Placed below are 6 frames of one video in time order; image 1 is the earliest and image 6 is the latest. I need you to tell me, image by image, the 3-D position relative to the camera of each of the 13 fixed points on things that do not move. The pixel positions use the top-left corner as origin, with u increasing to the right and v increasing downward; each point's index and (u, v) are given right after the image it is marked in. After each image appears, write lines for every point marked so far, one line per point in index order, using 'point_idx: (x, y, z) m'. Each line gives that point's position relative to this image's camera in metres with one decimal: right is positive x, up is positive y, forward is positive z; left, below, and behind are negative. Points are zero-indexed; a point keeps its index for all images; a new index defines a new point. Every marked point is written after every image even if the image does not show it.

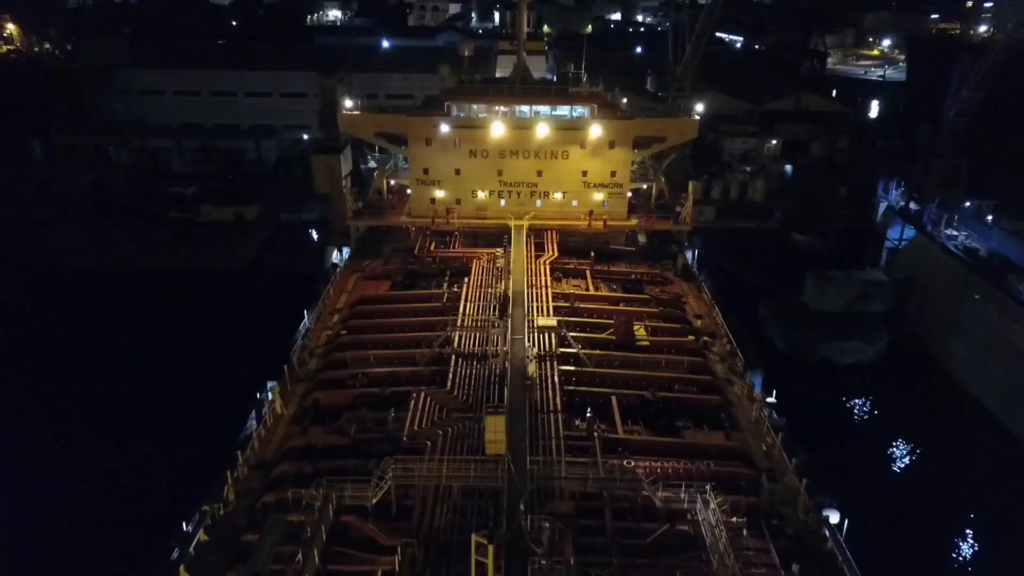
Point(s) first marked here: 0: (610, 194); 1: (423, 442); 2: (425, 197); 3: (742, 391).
0: (+1.4, +1.4, +9.8) m
1: (-0.7, -1.3, +5.8) m
2: (-1.3, +1.3, +10.0) m
3: (+2.3, -1.1, +7.0) m
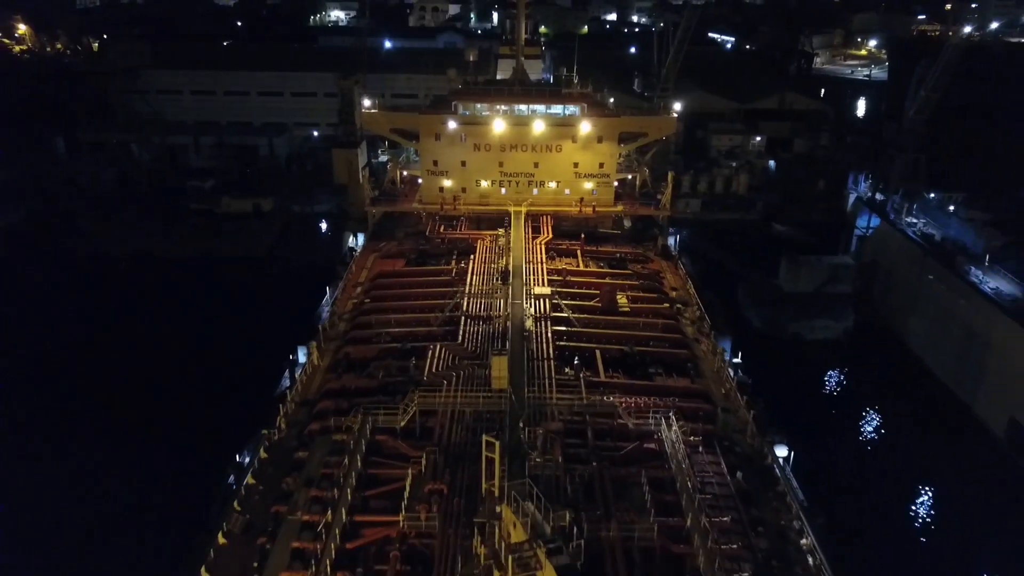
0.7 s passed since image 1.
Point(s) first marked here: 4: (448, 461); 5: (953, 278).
0: (+1.4, +1.7, +11.1) m
1: (-0.7, -0.9, +7.1) m
2: (-1.3, +1.7, +11.2) m
3: (+2.3, -0.7, +8.3) m
4: (-0.6, -1.5, +6.0) m
5: (+8.1, +0.2, +12.7) m
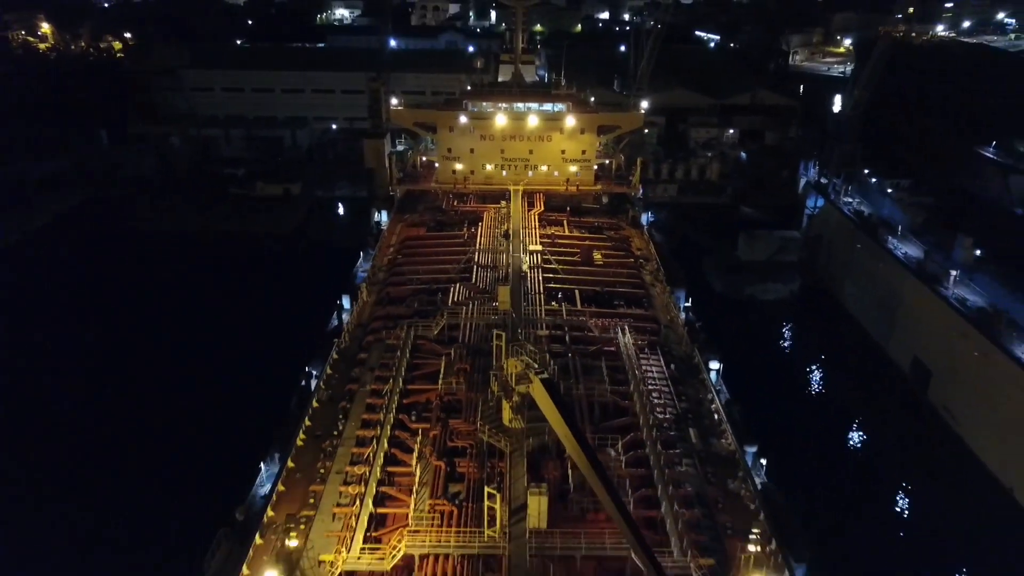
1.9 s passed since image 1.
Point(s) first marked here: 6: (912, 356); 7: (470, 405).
0: (+1.4, +2.4, +13.7) m
1: (-0.7, -0.3, +9.7) m
2: (-1.3, +2.4, +13.8) m
3: (+2.3, 0.0, +10.9) m
4: (-0.5, -0.8, +8.6) m
5: (+8.1, +1.0, +15.4) m
6: (+8.1, -1.4, +13.9) m
7: (-0.5, -1.3, +7.7) m
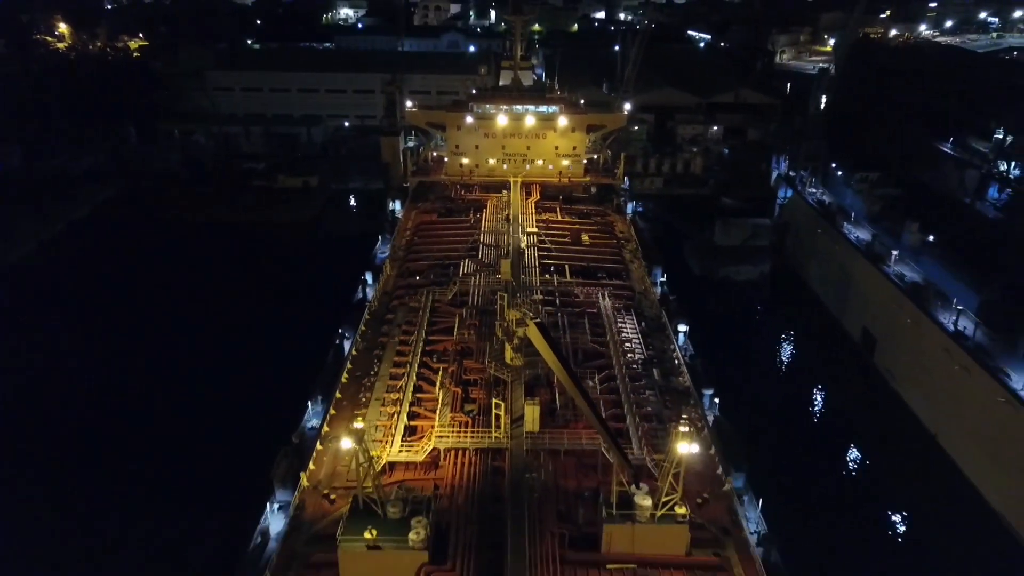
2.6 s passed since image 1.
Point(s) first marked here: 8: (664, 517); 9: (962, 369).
0: (+1.4, +2.9, +15.6) m
1: (-0.7, +0.2, +11.6) m
2: (-1.3, +2.9, +15.7) m
3: (+2.3, +0.4, +12.8) m
4: (-0.5, -0.4, +10.6) m
5: (+8.1, +1.4, +17.3) m
6: (+8.1, -0.9, +15.9) m
7: (-0.4, -0.9, +9.7) m
8: (+1.5, -2.3, +6.8) m
9: (+8.0, -1.4, +12.3) m
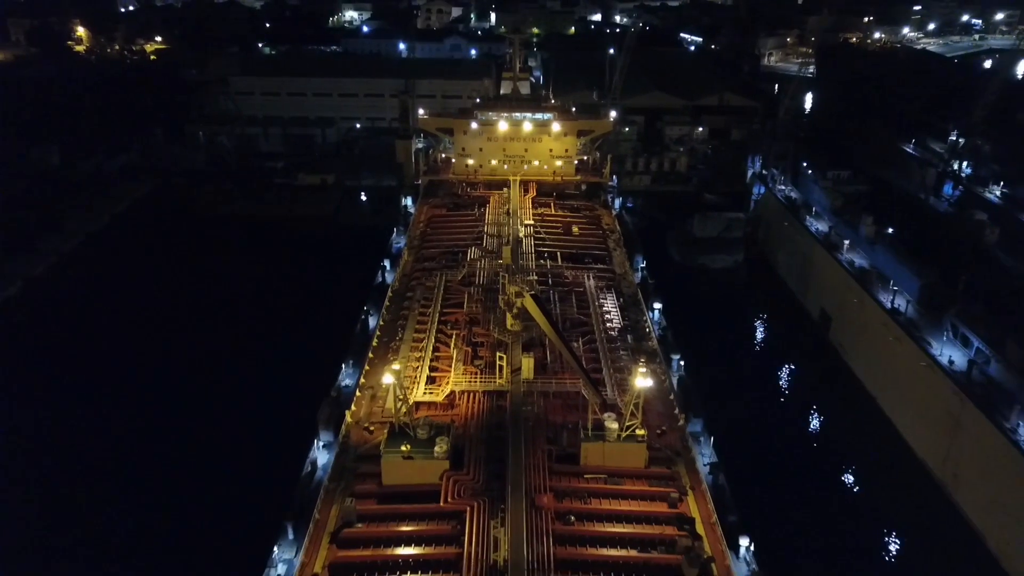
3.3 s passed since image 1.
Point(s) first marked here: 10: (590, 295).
0: (+1.4, +3.3, +17.7) m
1: (-0.7, +0.5, +13.7) m
2: (-1.3, +3.2, +17.8) m
3: (+2.3, +0.8, +15.0) m
4: (-0.5, -0.1, +12.7) m
5: (+8.1, +1.8, +19.4) m
6: (+8.1, -0.5, +18.0) m
7: (-0.5, -0.5, +11.8) m
8: (+1.5, -1.9, +8.9) m
9: (+8.0, -1.1, +14.4) m
10: (+1.4, -0.1, +12.8) m
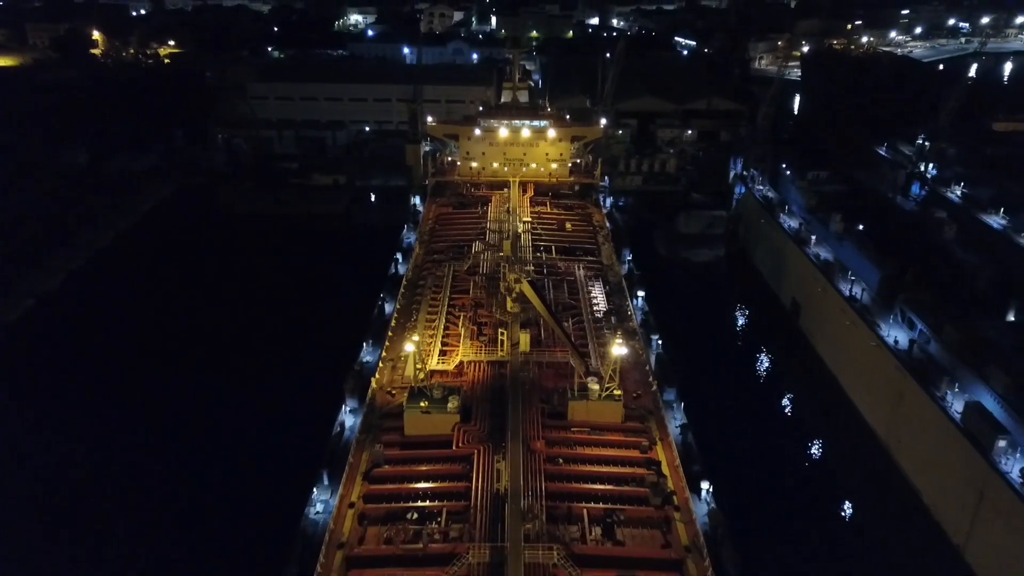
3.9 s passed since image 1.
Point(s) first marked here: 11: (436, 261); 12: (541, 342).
0: (+1.4, +3.5, +19.5) m
1: (-0.7, +0.8, +15.5) m
2: (-1.3, +3.5, +19.7) m
3: (+2.3, +1.0, +16.8) m
4: (-0.5, +0.2, +14.5) m
5: (+8.1, +2.1, +21.3) m
6: (+8.1, -0.3, +19.8) m
7: (-0.5, -0.3, +13.6) m
8: (+1.5, -1.7, +10.7) m
9: (+8.0, -0.9, +16.3) m
10: (+1.4, +0.1, +14.7) m
11: (-1.8, +0.6, +15.7) m
12: (+0.5, -1.0, +12.5) m
